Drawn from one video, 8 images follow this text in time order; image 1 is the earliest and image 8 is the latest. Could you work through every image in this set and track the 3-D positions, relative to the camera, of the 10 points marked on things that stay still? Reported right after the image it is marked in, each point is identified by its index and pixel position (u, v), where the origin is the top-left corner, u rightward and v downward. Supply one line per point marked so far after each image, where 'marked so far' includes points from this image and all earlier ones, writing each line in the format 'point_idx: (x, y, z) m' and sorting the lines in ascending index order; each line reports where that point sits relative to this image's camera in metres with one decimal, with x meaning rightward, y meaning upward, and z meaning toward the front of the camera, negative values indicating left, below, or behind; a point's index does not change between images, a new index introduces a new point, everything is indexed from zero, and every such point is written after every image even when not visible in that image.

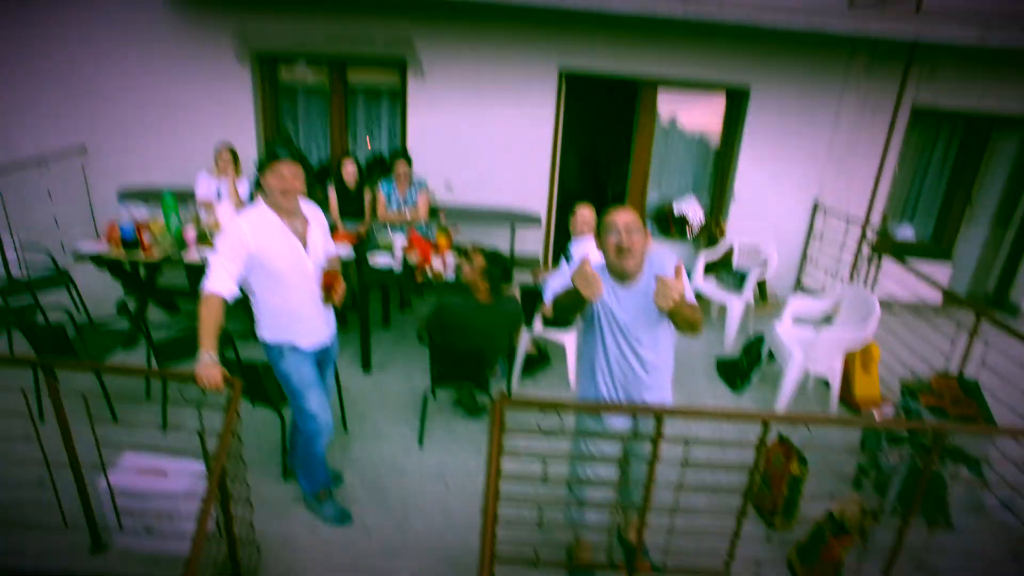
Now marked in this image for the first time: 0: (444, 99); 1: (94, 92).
0: (-0.6, +1.5, +5.4) m
1: (-3.6, +1.7, +5.5) m
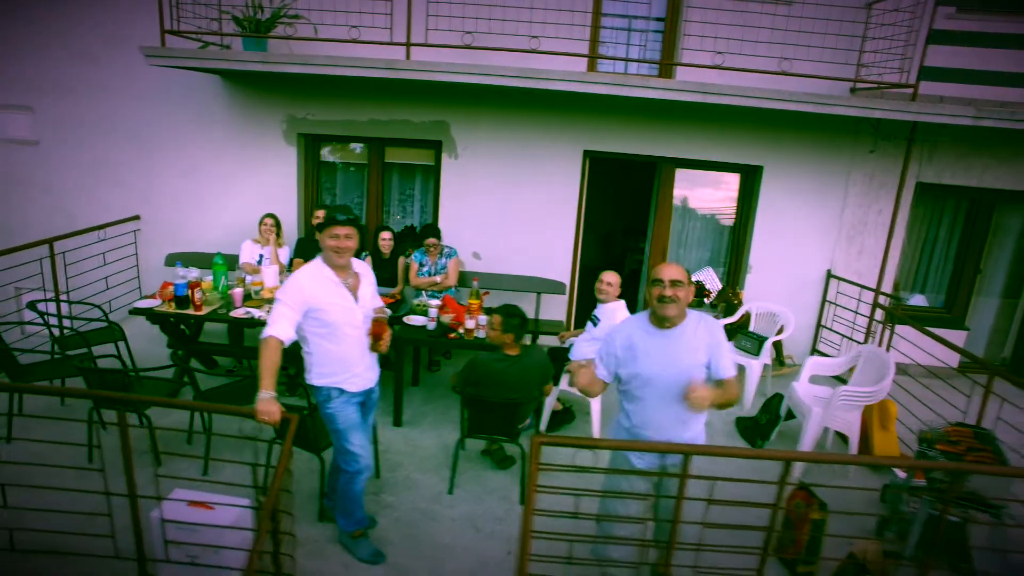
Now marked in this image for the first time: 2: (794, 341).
0: (-0.3, +1.0, +5.8) m
1: (-3.3, +1.1, +6.1) m
2: (+2.7, -0.5, +6.1) m
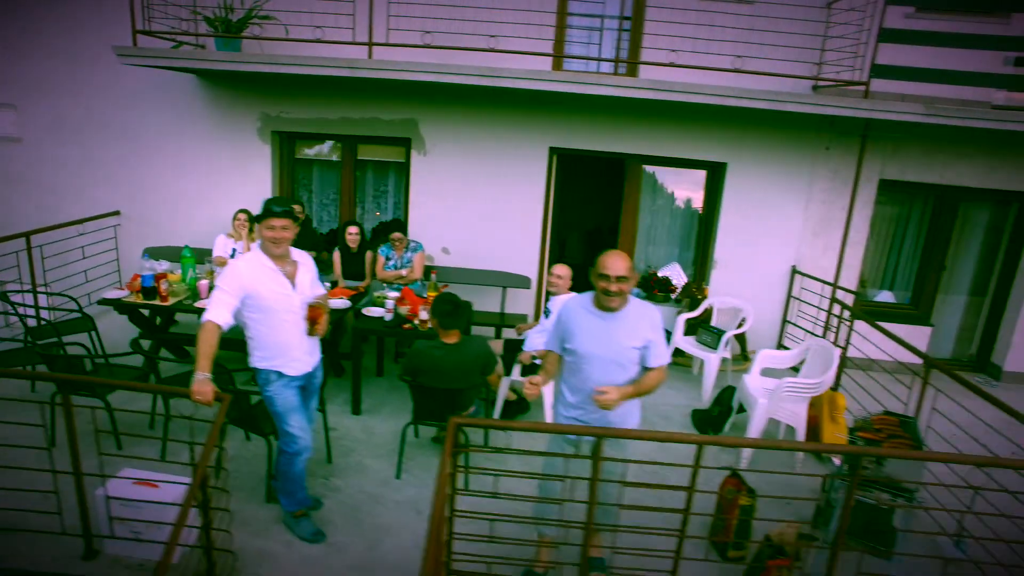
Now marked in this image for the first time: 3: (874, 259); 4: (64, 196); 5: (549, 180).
0: (-0.6, +1.1, +5.9) m
1: (-3.6, +1.2, +6.3) m
2: (+2.4, -0.5, +6.2) m
3: (+3.5, +0.3, +6.3) m
4: (-4.4, +0.9, +6.4) m
5: (+0.3, +1.0, +5.9) m
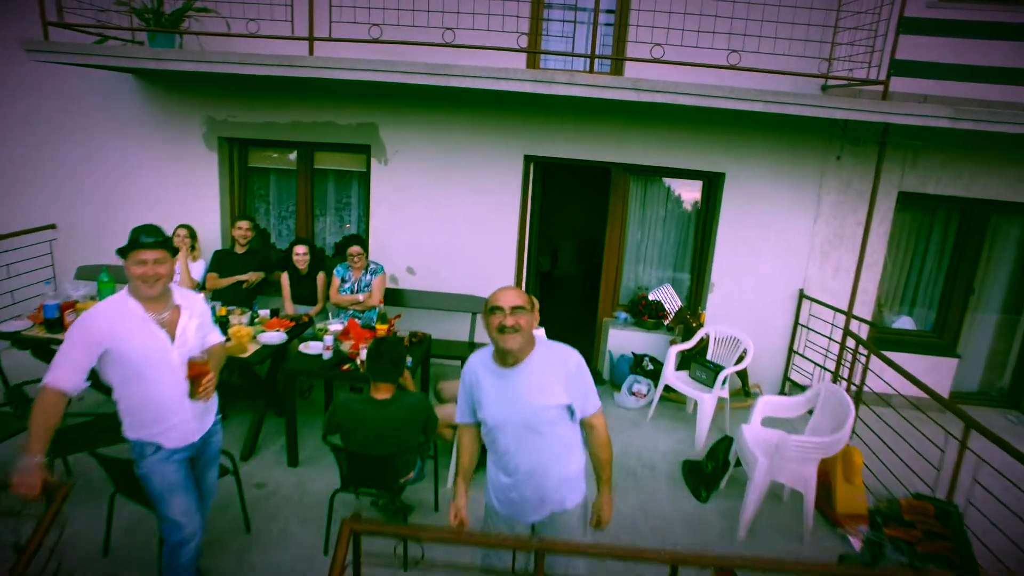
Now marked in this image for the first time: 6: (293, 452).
0: (-0.9, +0.9, +5.3) m
1: (-3.8, +1.0, +5.7) m
2: (+2.1, -0.7, +5.5) m
3: (+3.3, +0.1, +5.6) m
4: (-4.6, +0.7, +5.8) m
5: (+0.1, +0.8, +5.3) m
6: (-1.3, -1.0, +4.0) m
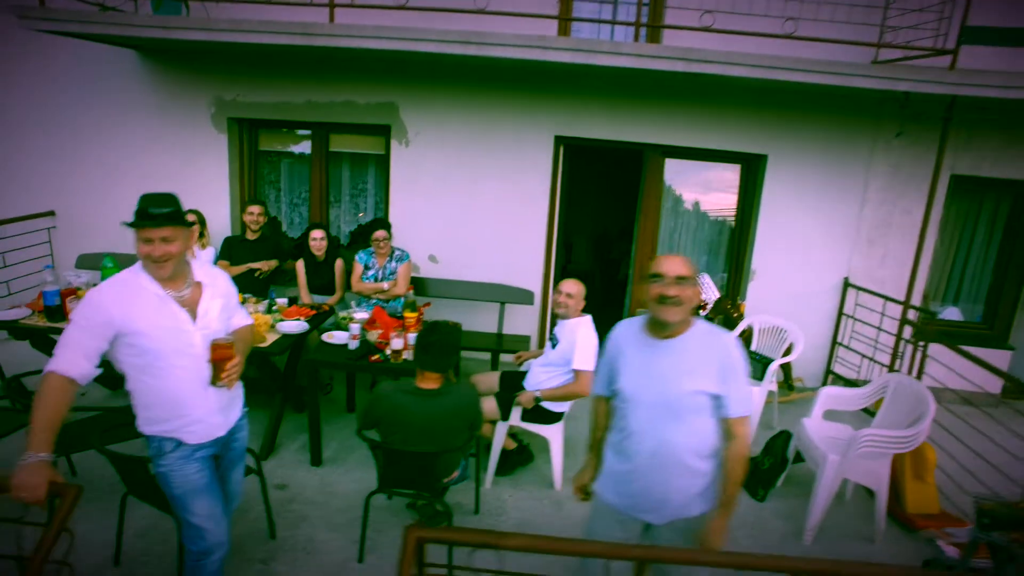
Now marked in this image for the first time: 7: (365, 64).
0: (-0.6, +0.9, +5.0) m
1: (-3.6, +1.1, +5.4) m
2: (+2.4, -0.6, +5.2) m
3: (+3.5, +0.1, +5.3) m
4: (-4.4, +0.8, +5.5) m
5: (+0.3, +0.9, +5.0) m
6: (-1.1, -0.9, +3.7) m
7: (-1.1, +1.7, +4.8) m
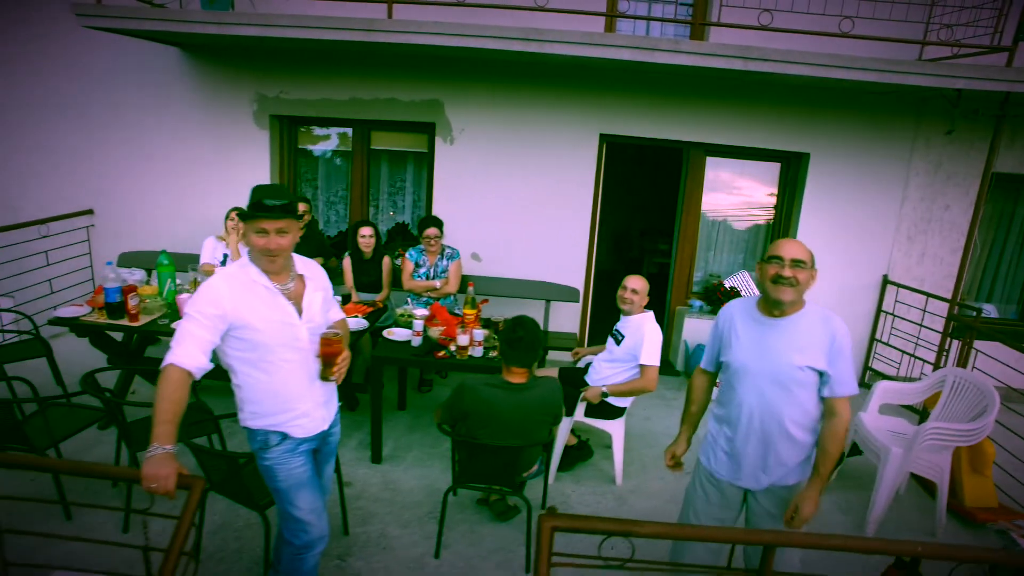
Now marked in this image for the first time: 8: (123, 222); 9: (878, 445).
0: (-0.3, +1.0, +5.0) m
1: (-3.3, +1.1, +5.3) m
2: (+2.7, -0.6, +5.3) m
3: (+3.8, +0.2, +5.4) m
4: (-4.1, +0.8, +5.5) m
5: (+0.7, +0.9, +5.0) m
6: (-0.8, -0.9, +3.7) m
7: (-0.8, +1.7, +4.9) m
8: (-3.3, +0.6, +5.5) m
9: (+1.9, -0.8, +3.4) m
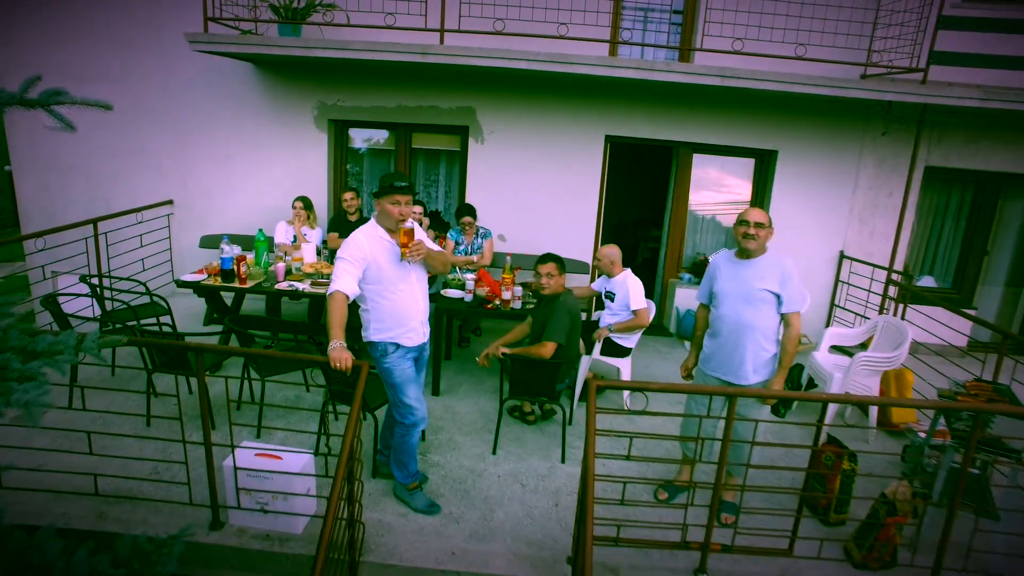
0: (-0.1, +1.2, +6.0) m
1: (-3.1, +1.3, +6.3) m
2: (+2.9, -0.3, +6.3) m
3: (+4.0, +0.4, +6.5) m
4: (-3.9, +1.0, +6.4) m
5: (+0.8, +1.1, +6.0) m
6: (-0.6, -0.7, +4.7) m
7: (-0.6, +1.9, +5.9) m
8: (-3.1, +0.8, +6.4) m
9: (+2.2, -0.6, +4.5) m
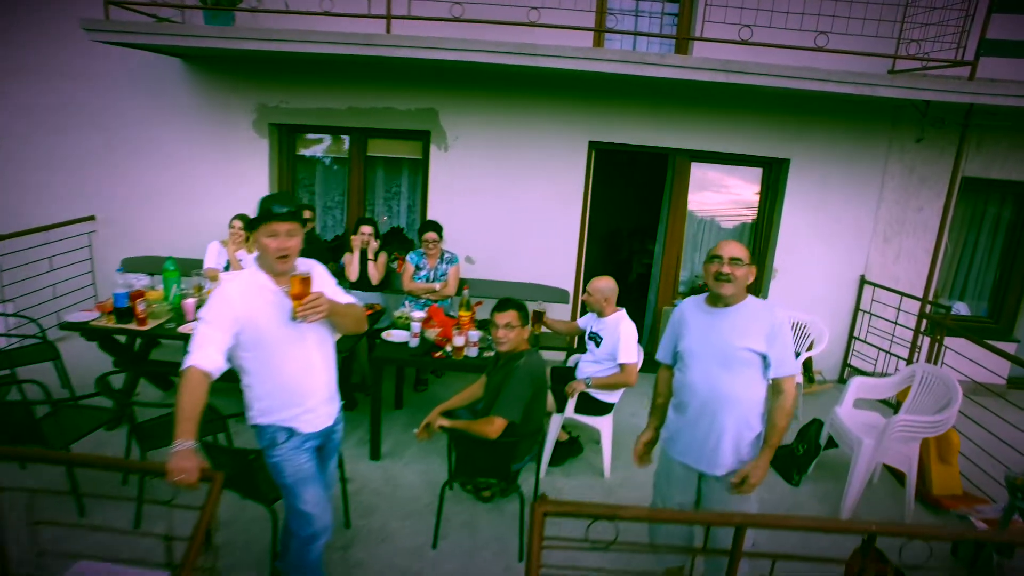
0: (-0.4, +0.9, +5.2) m
1: (-3.3, +1.0, +5.5) m
2: (+2.6, -0.6, +5.5) m
3: (+3.8, +0.2, +5.6) m
4: (-4.1, +0.8, +5.6) m
5: (+0.6, +0.9, +5.2) m
6: (-0.8, -0.9, +3.9) m
7: (-0.8, +1.7, +5.0) m
8: (-3.3, +0.5, +5.6) m
9: (+1.9, -0.8, +3.6) m
